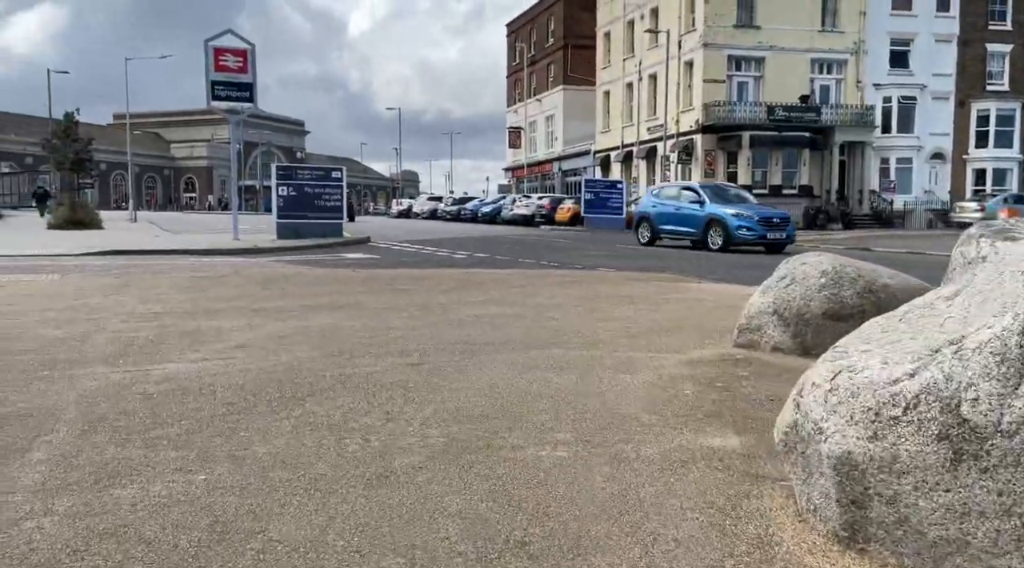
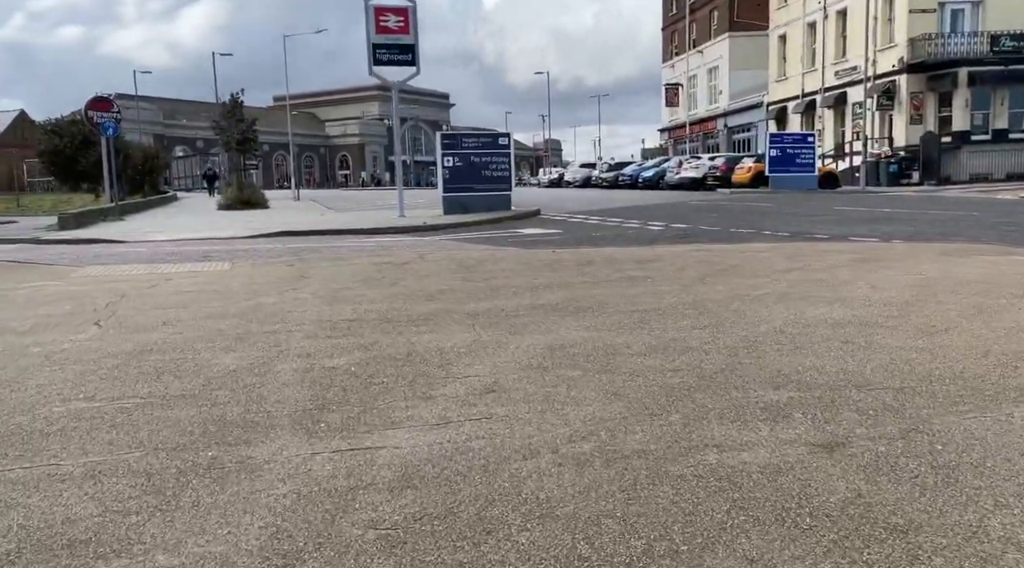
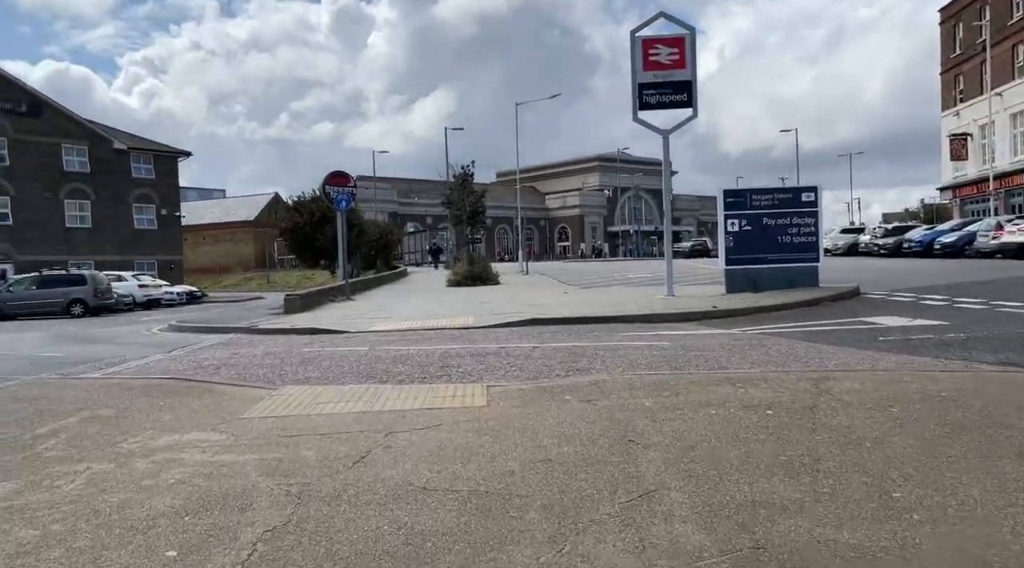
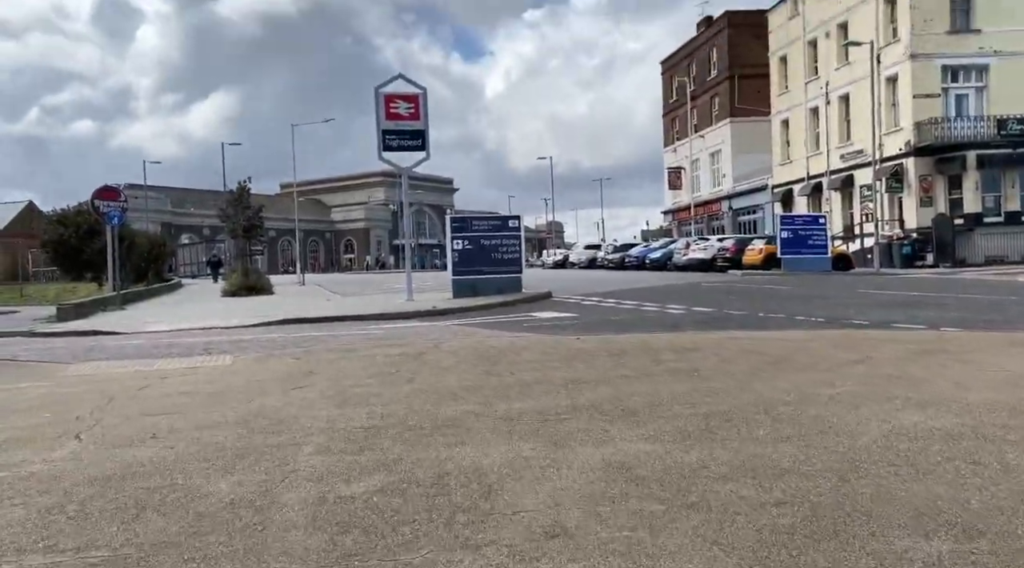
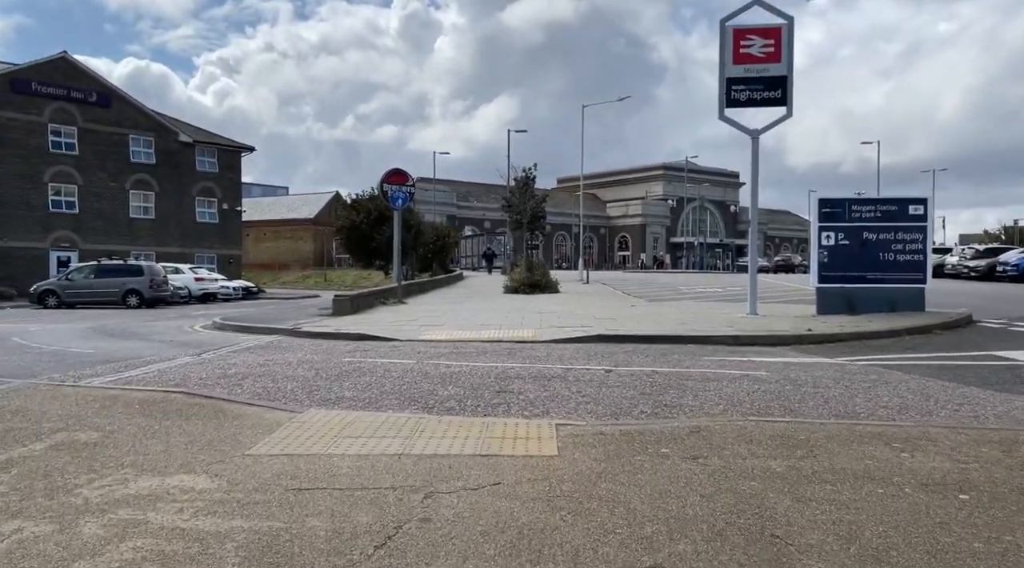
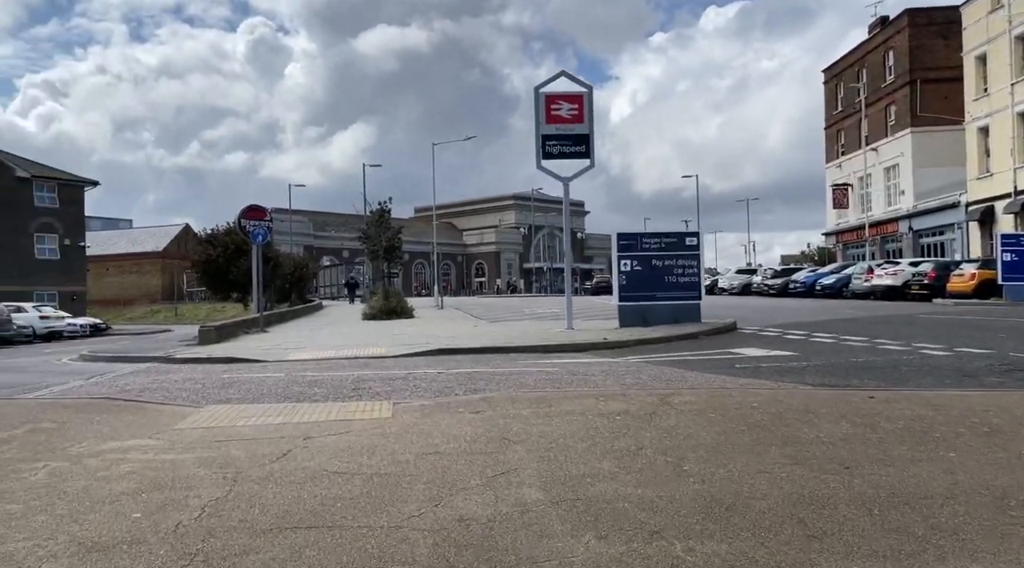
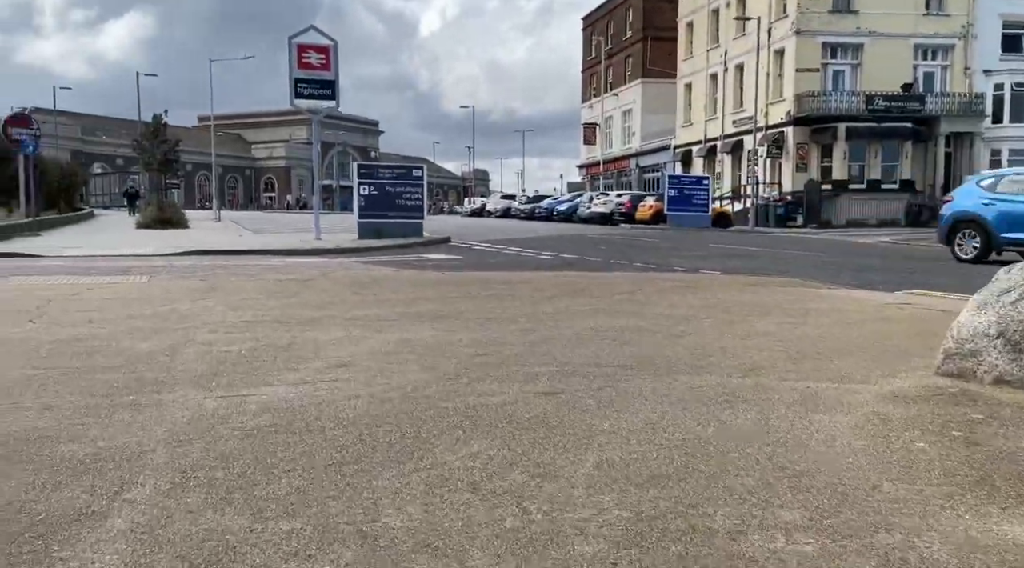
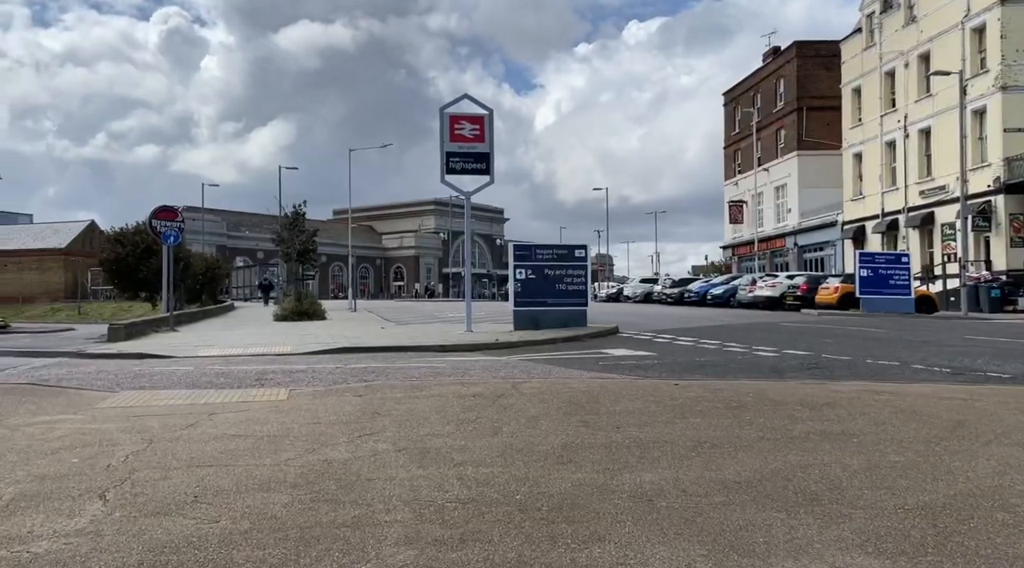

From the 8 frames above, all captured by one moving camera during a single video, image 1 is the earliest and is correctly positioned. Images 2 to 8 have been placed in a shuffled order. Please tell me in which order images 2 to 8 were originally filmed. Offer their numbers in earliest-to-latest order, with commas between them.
7, 2, 4, 8, 6, 3, 5
